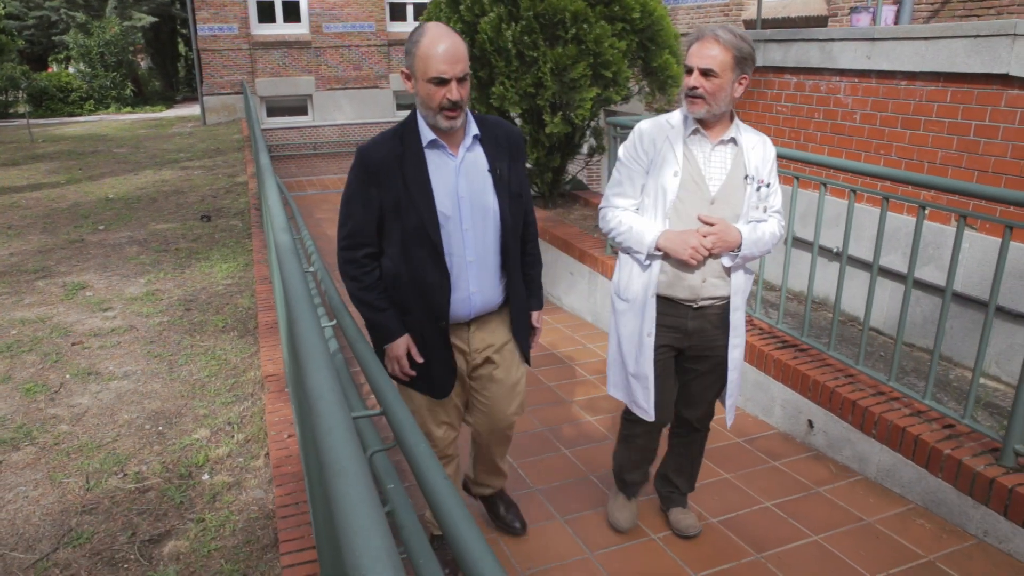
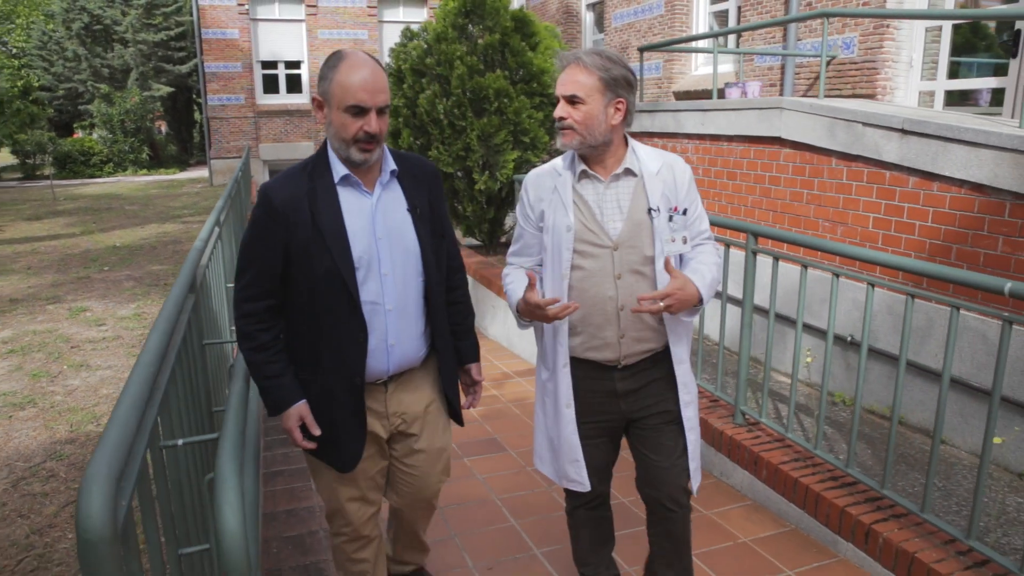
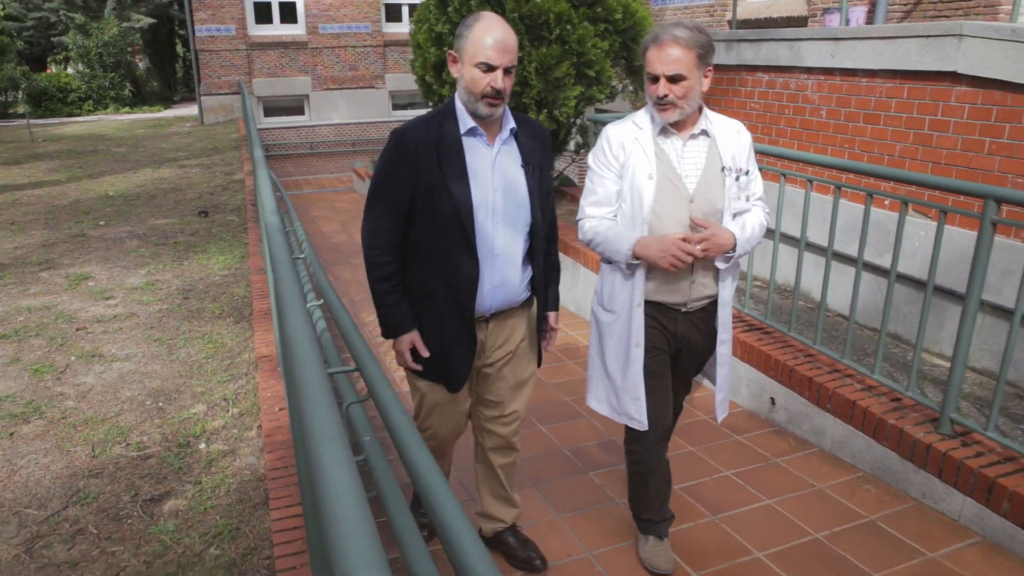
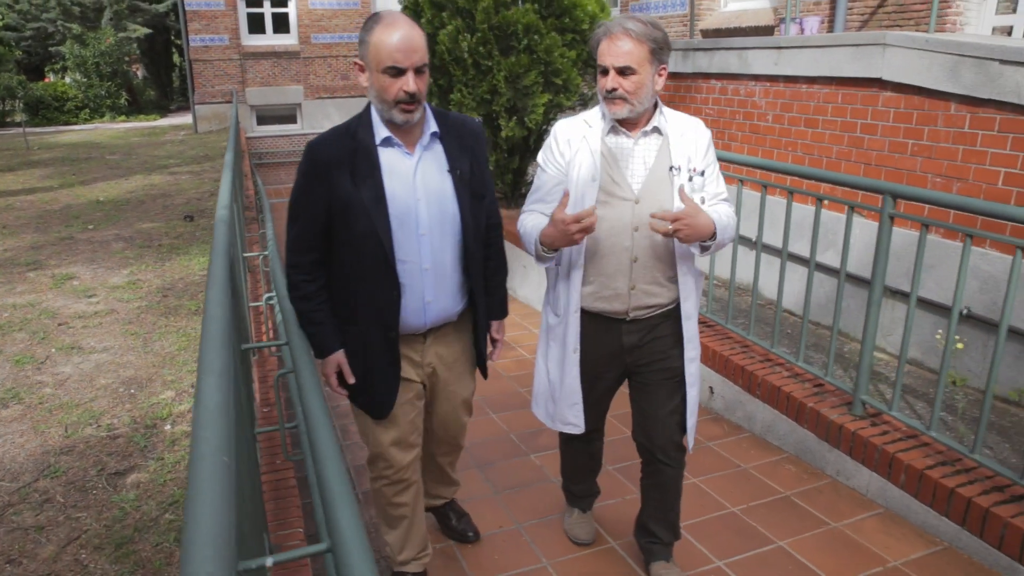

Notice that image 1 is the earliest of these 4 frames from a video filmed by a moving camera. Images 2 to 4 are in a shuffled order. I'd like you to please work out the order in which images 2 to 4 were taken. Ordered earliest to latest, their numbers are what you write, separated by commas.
3, 4, 2
